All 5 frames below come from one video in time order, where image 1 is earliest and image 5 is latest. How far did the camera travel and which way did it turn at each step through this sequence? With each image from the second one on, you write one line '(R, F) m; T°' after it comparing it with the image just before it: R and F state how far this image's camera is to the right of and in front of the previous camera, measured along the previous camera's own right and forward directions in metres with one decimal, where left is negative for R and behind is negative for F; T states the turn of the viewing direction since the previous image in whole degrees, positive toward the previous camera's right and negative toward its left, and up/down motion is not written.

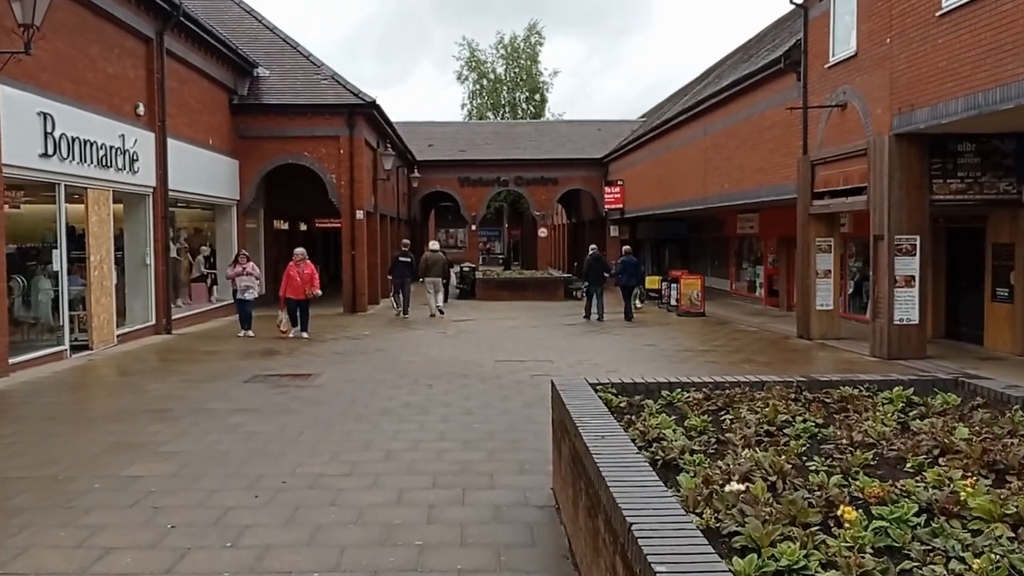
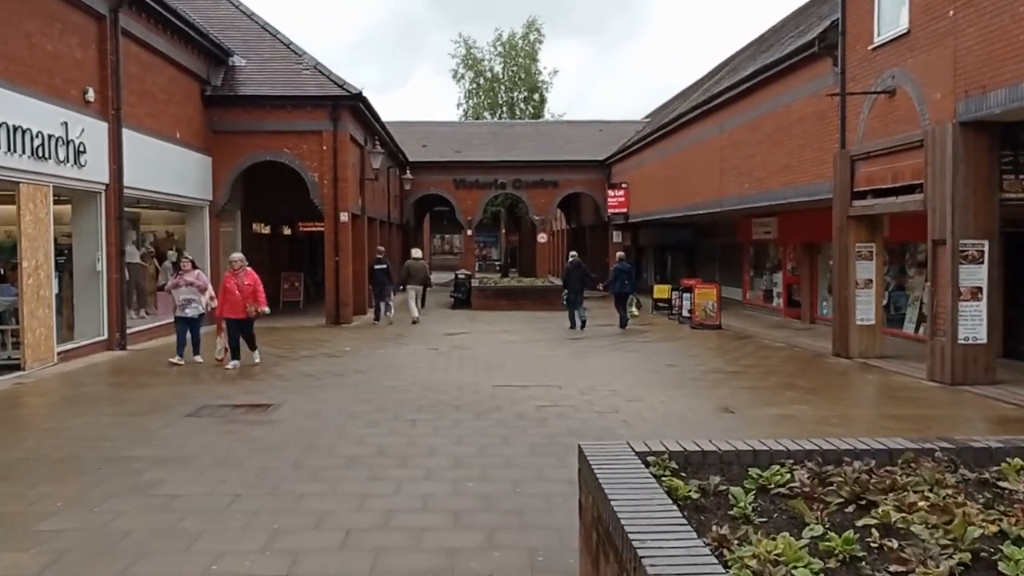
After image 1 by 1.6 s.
(-0.1, +1.8) m; 0°
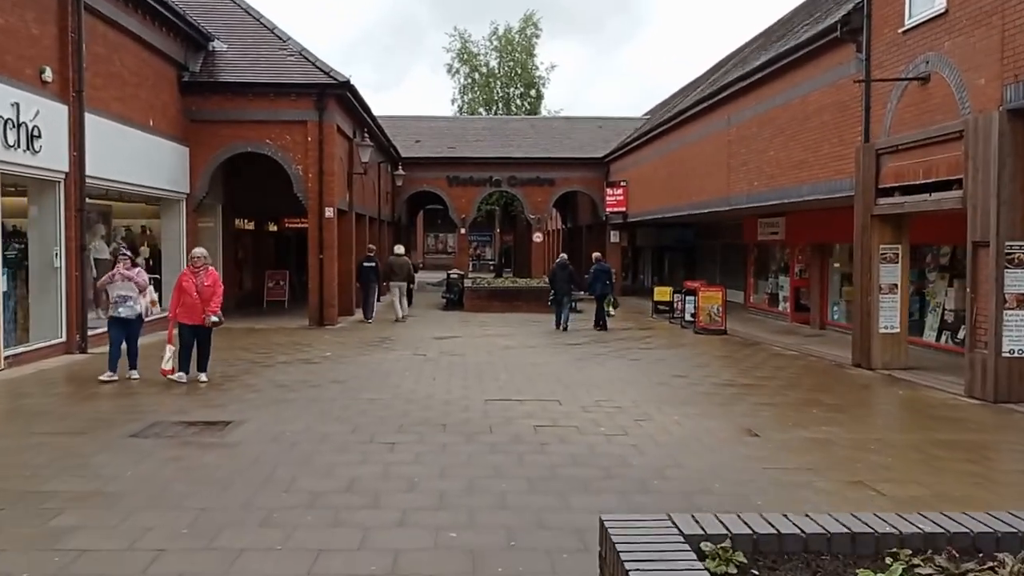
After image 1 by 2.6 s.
(0.0, +1.1) m; 0°
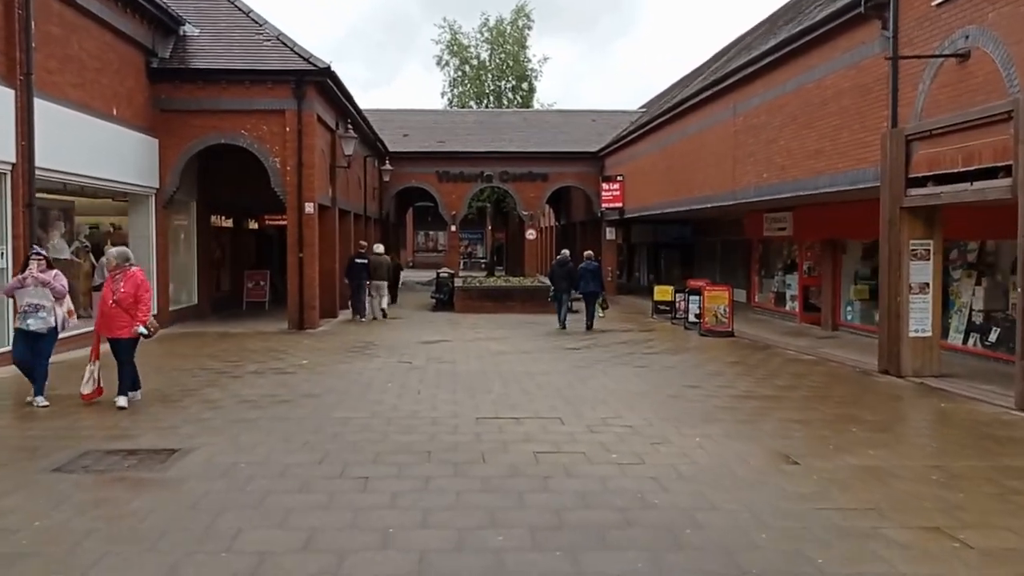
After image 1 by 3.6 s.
(0.0, +1.2) m; +1°
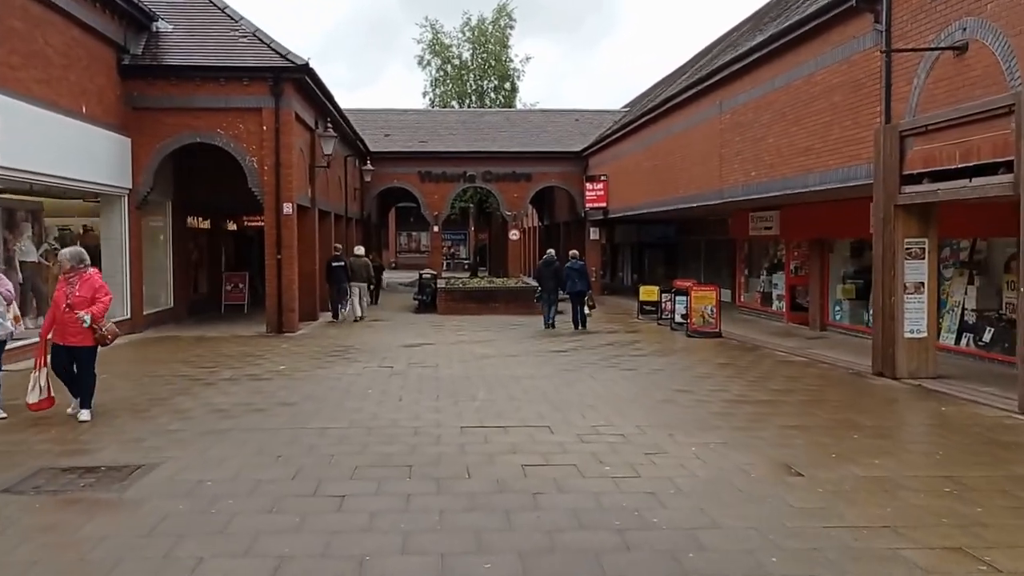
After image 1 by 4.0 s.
(0.0, +0.4) m; +1°
